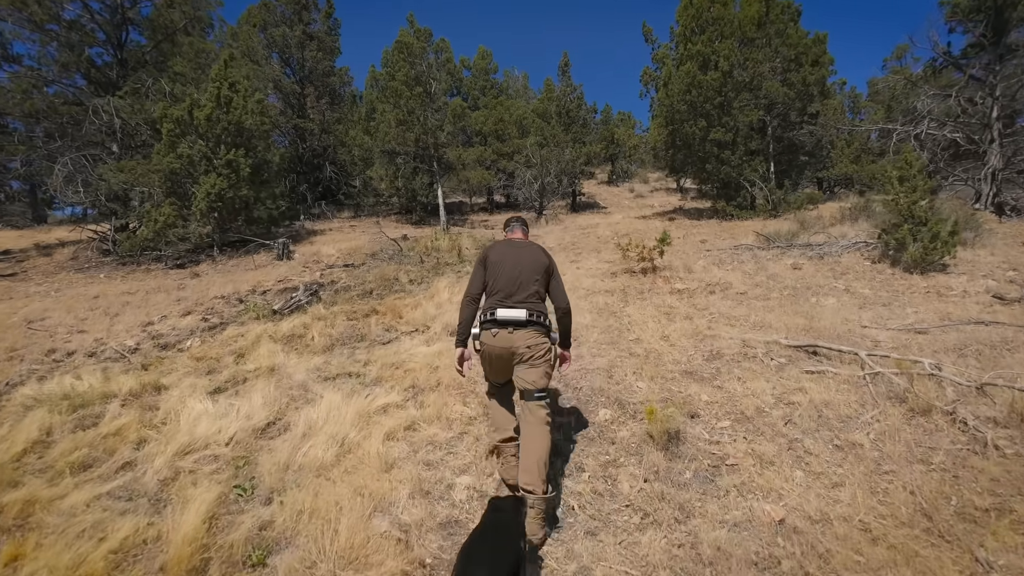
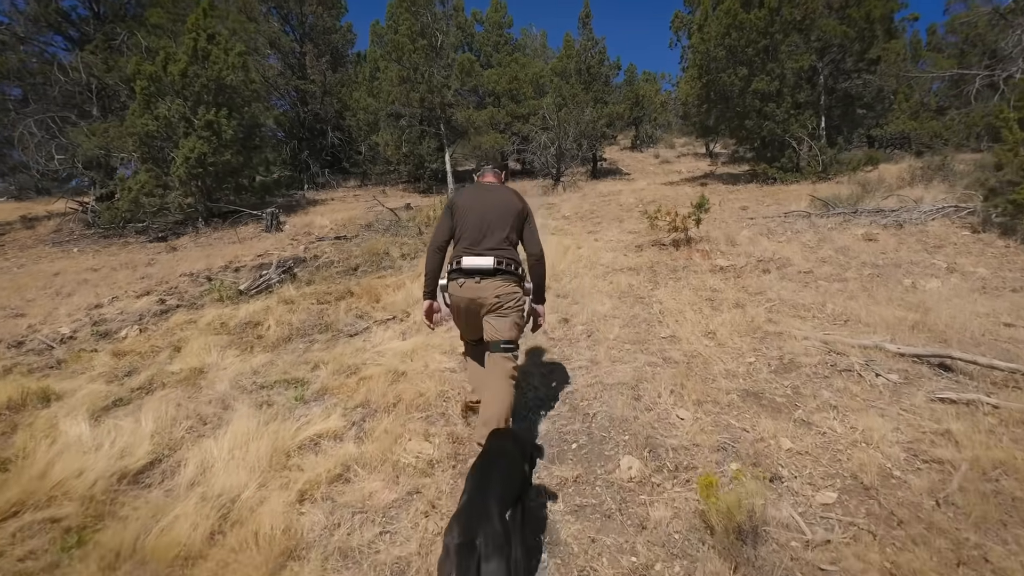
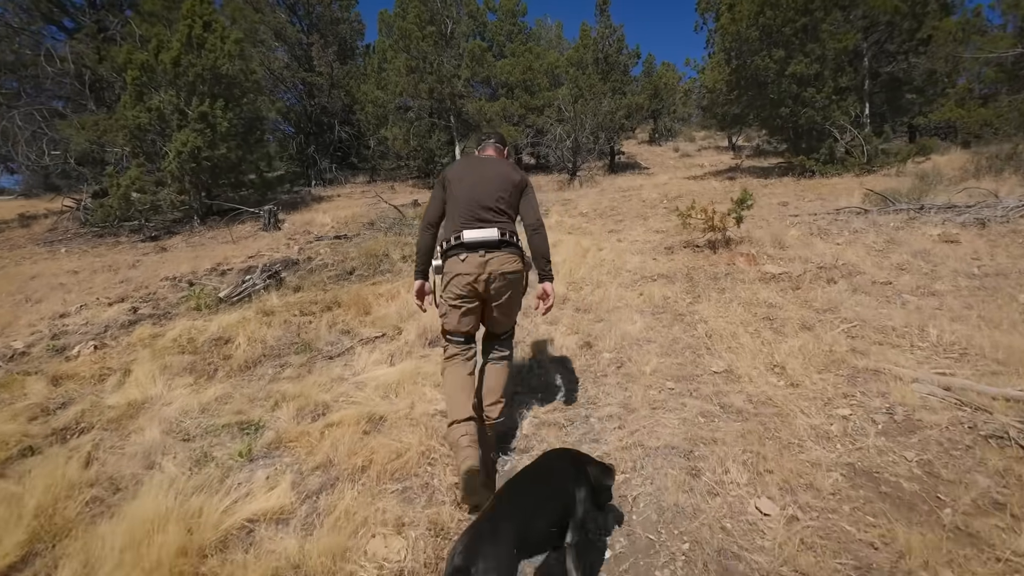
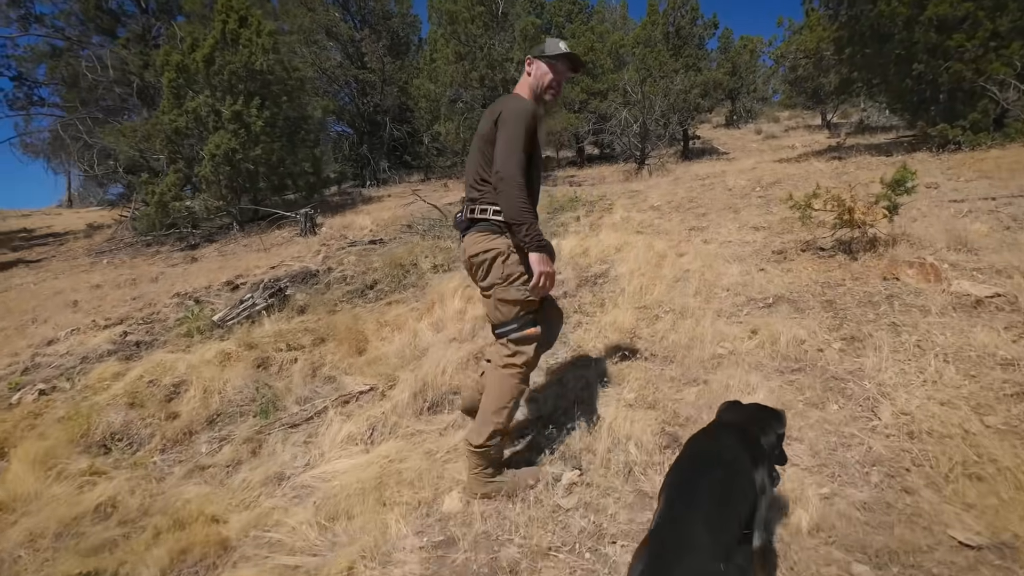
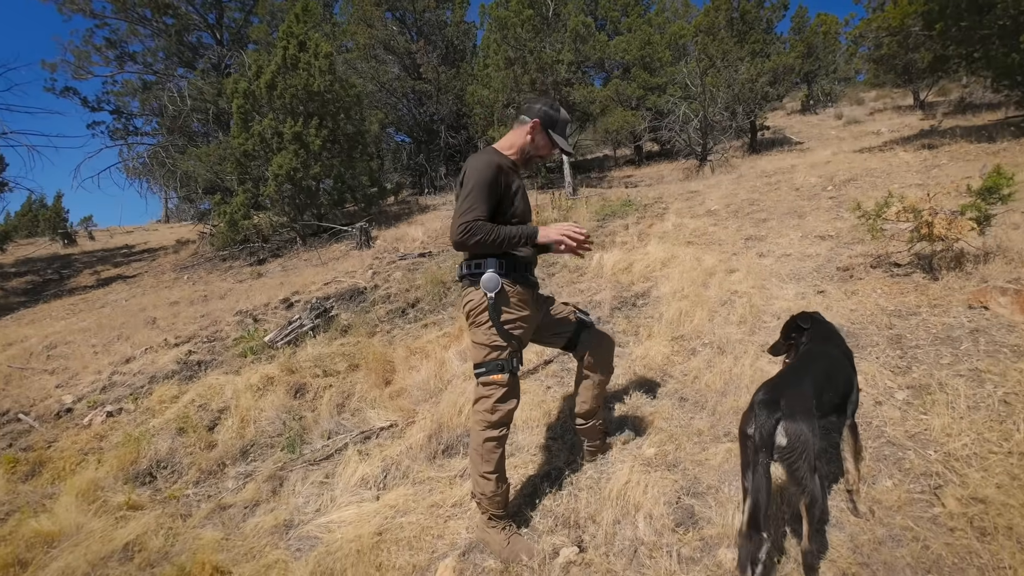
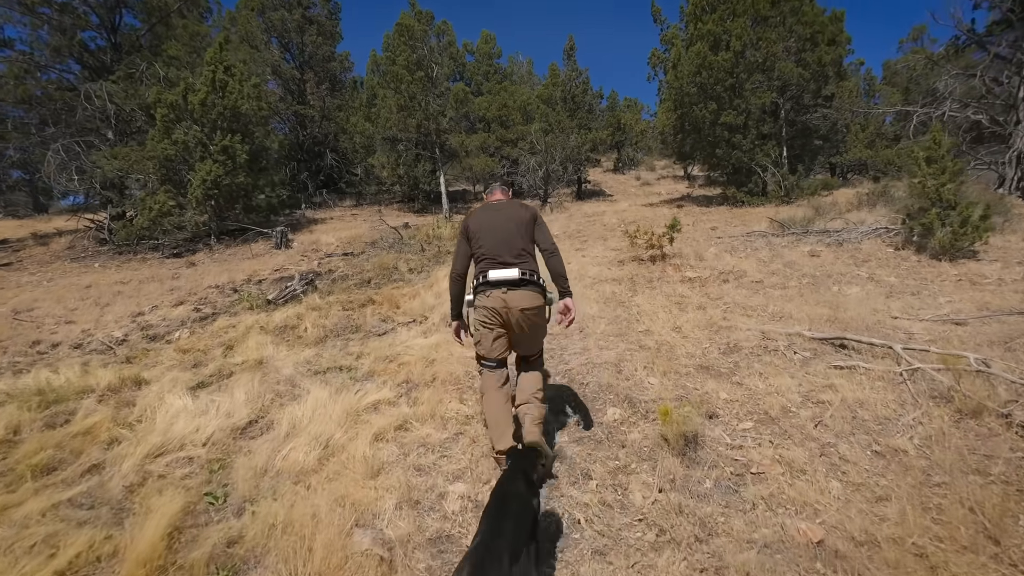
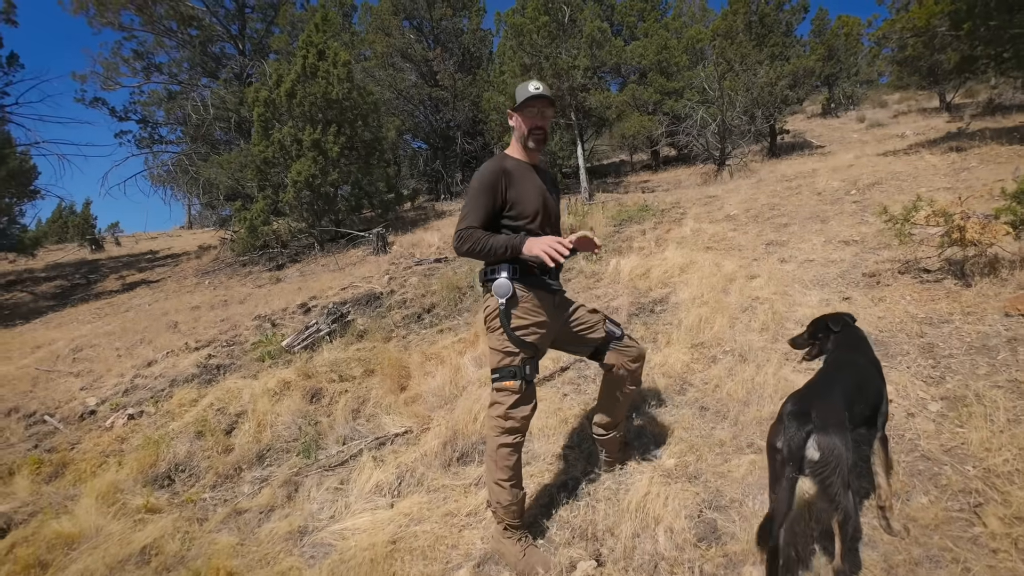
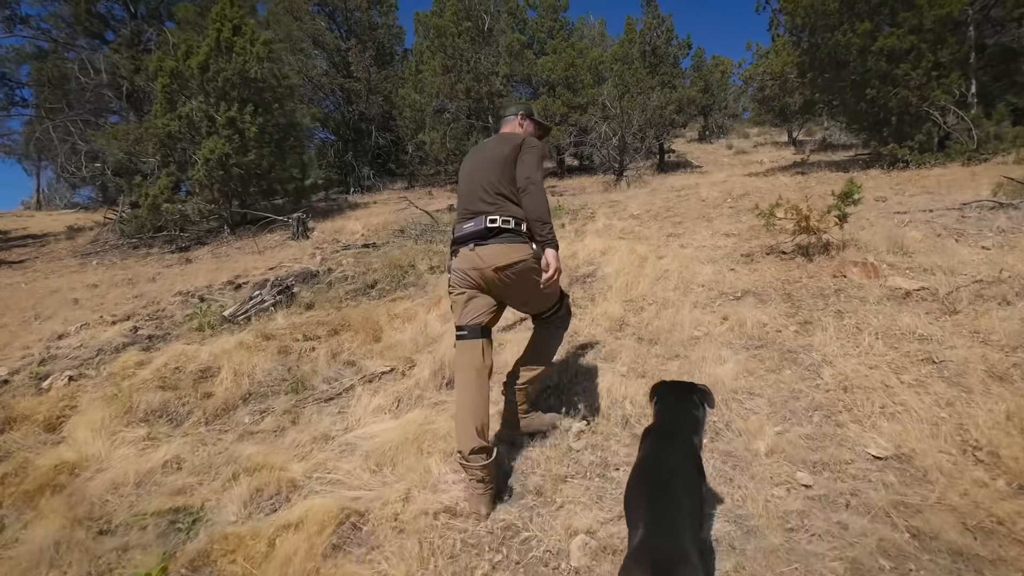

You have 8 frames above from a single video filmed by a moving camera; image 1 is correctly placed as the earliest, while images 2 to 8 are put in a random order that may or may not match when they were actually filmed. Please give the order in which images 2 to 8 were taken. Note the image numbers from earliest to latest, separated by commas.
6, 2, 3, 8, 4, 7, 5
